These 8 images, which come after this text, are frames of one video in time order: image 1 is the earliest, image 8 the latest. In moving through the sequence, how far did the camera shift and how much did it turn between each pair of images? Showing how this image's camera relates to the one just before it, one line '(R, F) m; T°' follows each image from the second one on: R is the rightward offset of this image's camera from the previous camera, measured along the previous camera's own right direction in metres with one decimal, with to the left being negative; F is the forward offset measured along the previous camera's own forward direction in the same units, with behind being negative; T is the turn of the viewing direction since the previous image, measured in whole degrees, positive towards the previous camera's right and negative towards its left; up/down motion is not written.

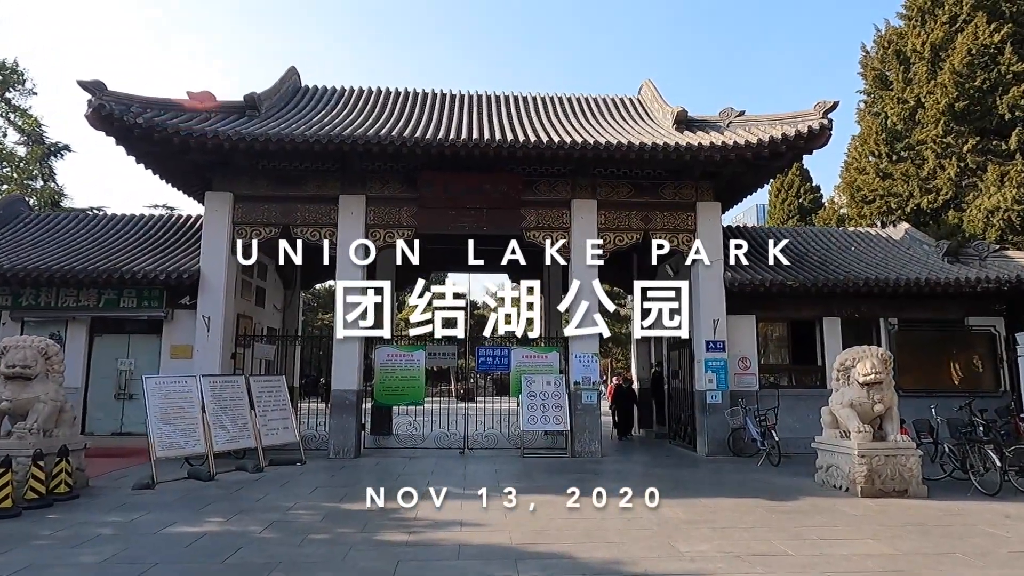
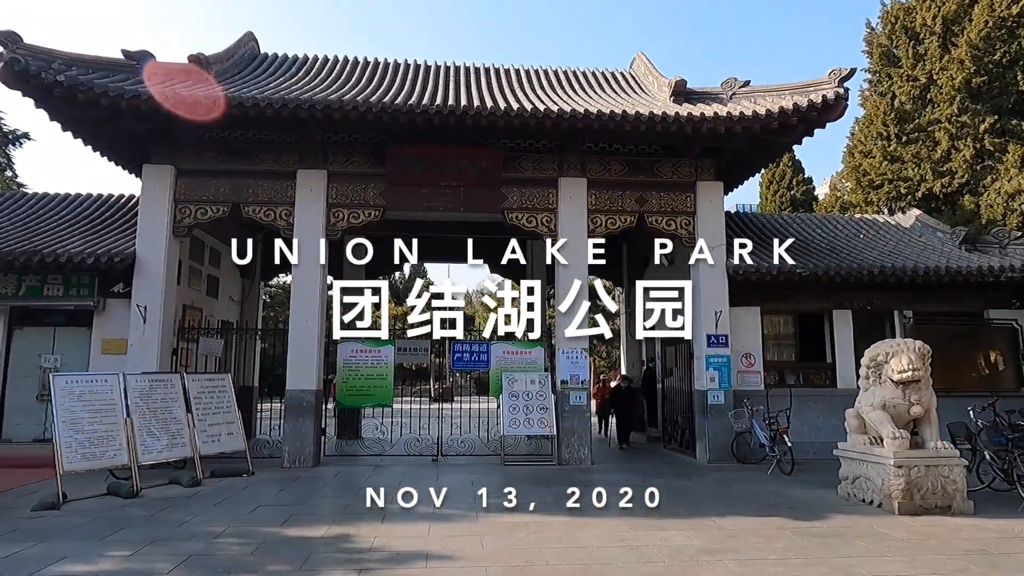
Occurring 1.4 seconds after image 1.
(0.0, +1.2) m; +2°
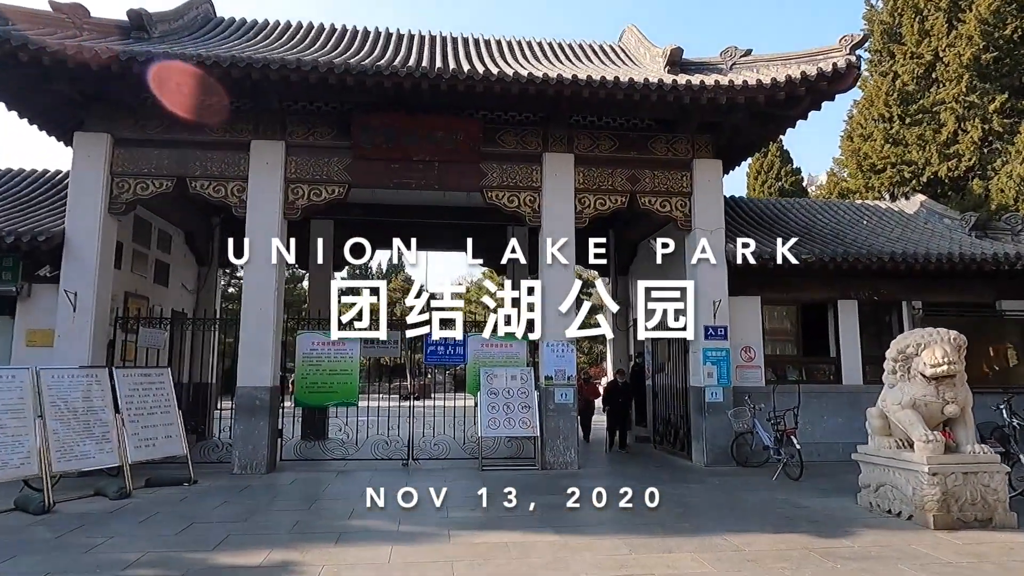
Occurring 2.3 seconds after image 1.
(0.0, +0.9) m; +2°
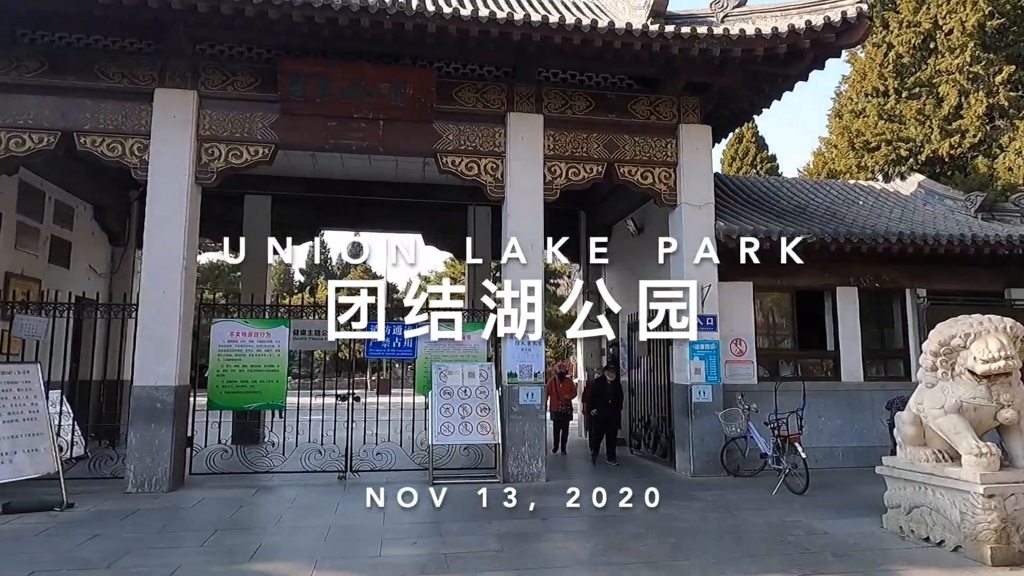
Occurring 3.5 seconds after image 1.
(+0.1, +1.3) m; +3°
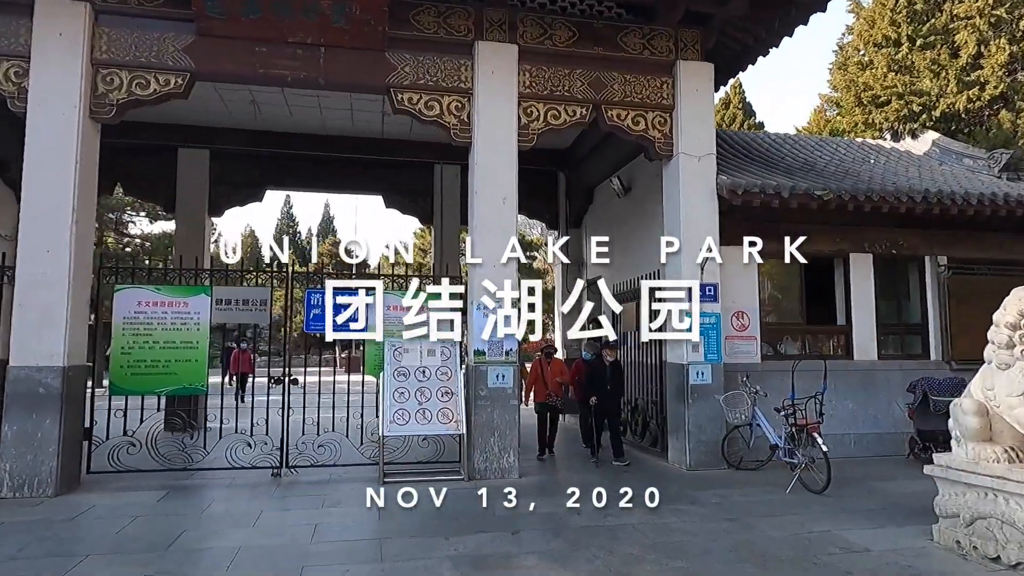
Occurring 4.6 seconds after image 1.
(+0.1, +1.2) m; +2°
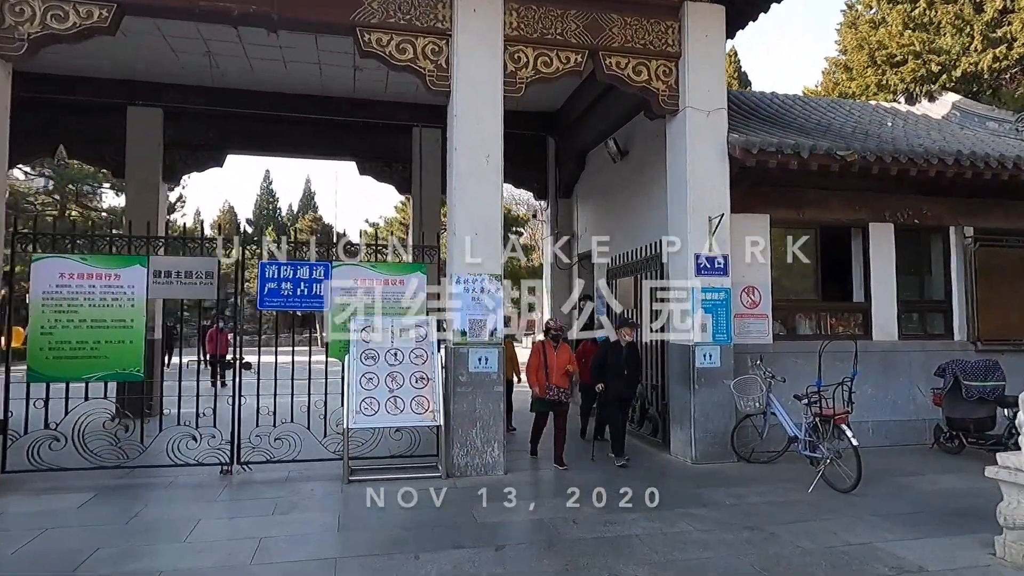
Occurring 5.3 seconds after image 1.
(0.0, +0.8) m; +1°
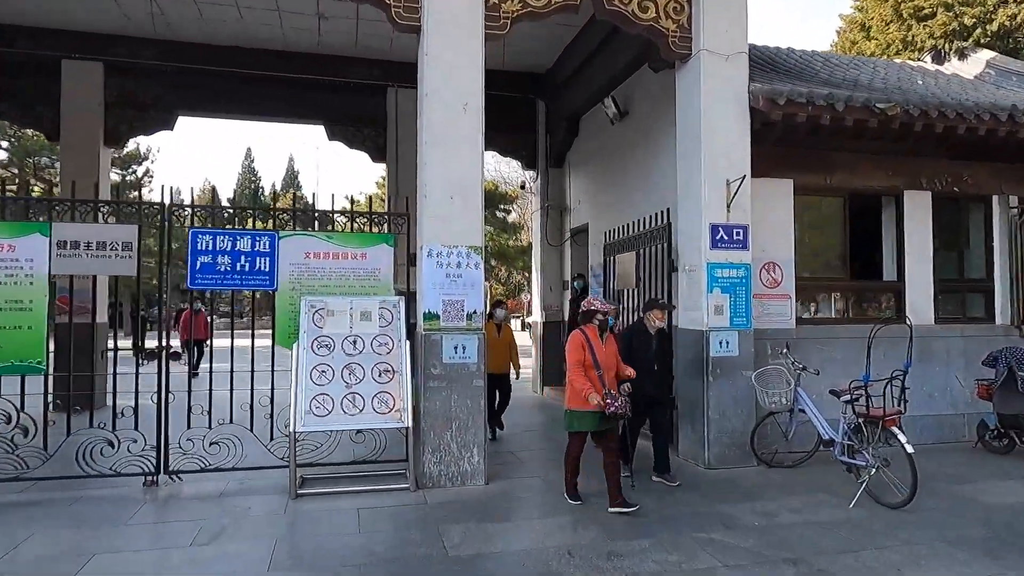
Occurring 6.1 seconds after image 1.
(0.0, +0.9) m; +1°
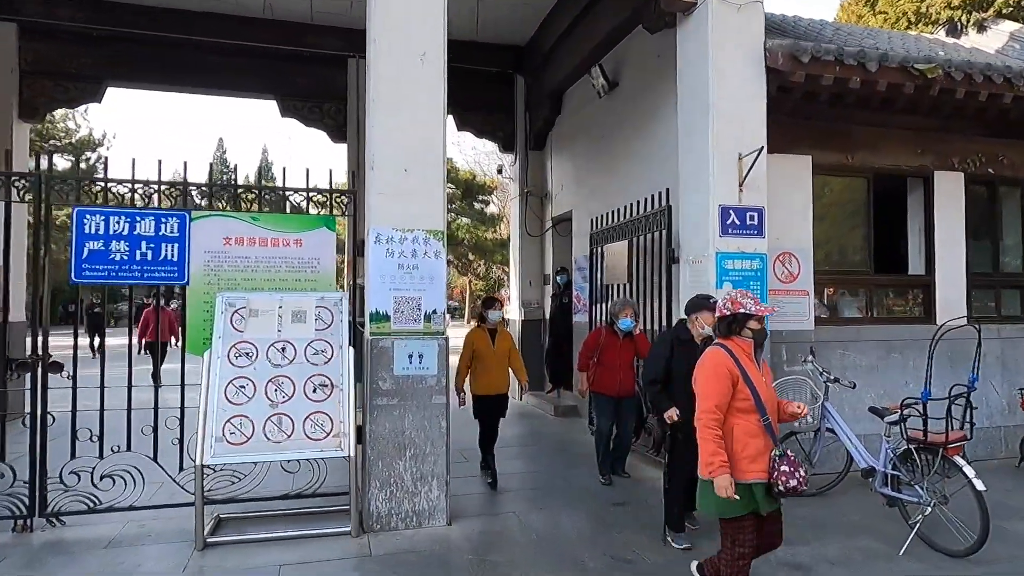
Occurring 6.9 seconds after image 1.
(+0.1, +0.9) m; +2°
